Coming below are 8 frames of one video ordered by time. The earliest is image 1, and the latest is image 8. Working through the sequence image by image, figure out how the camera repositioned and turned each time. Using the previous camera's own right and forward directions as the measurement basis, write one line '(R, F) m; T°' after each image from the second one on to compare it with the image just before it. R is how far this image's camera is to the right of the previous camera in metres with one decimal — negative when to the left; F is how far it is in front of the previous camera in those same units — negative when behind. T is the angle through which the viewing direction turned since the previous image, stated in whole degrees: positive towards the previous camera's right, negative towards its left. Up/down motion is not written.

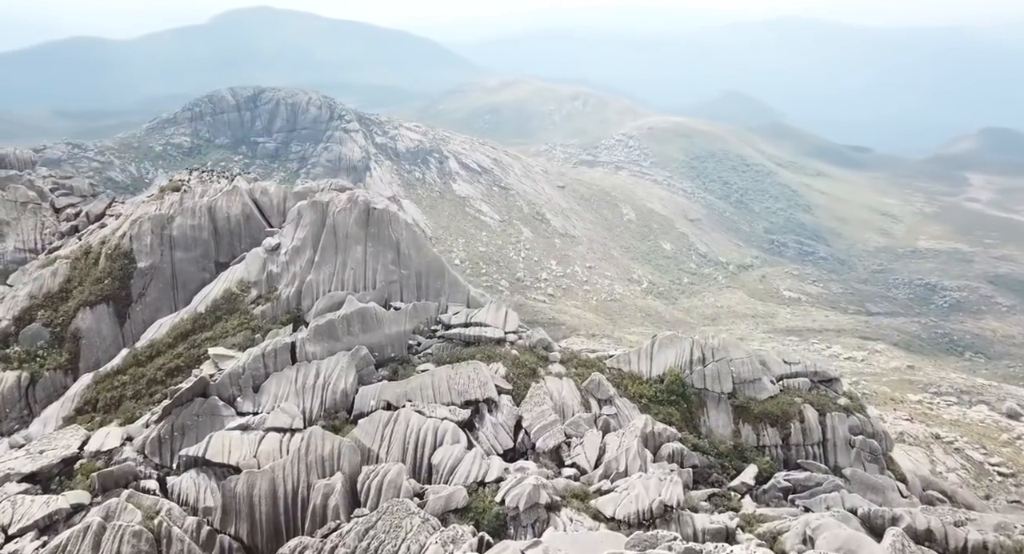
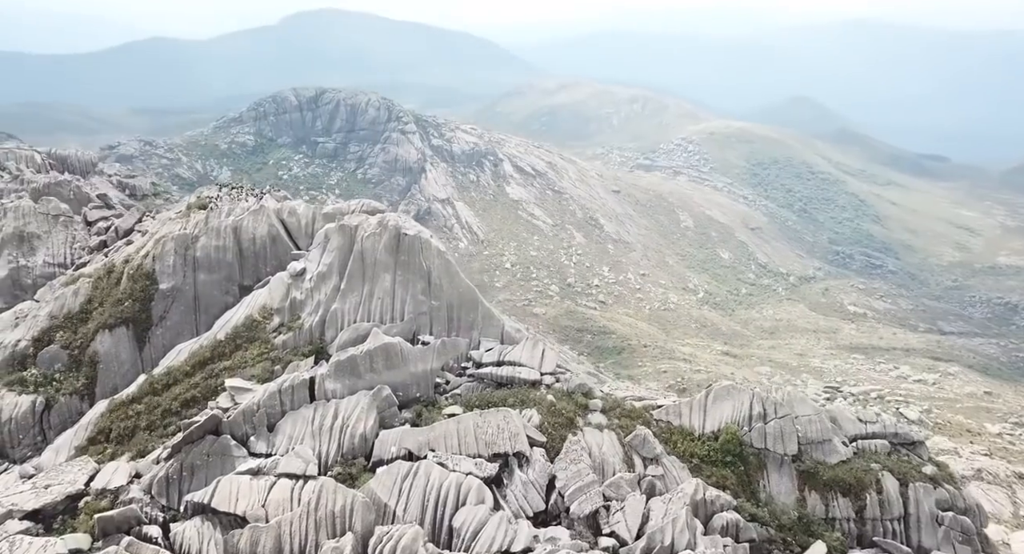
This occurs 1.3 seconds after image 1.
(+0.4, +2.2) m; -4°
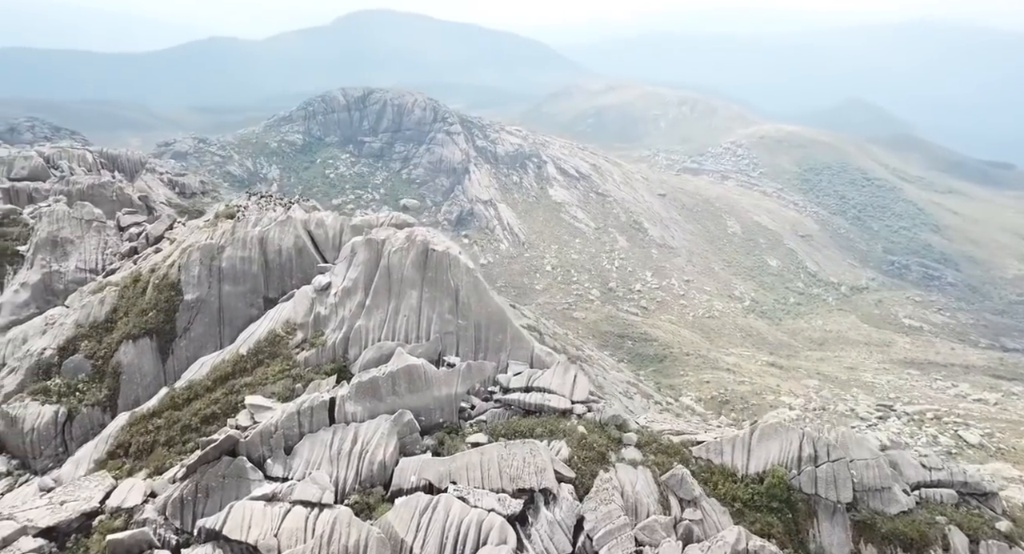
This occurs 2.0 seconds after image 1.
(+0.3, +1.2) m; -3°
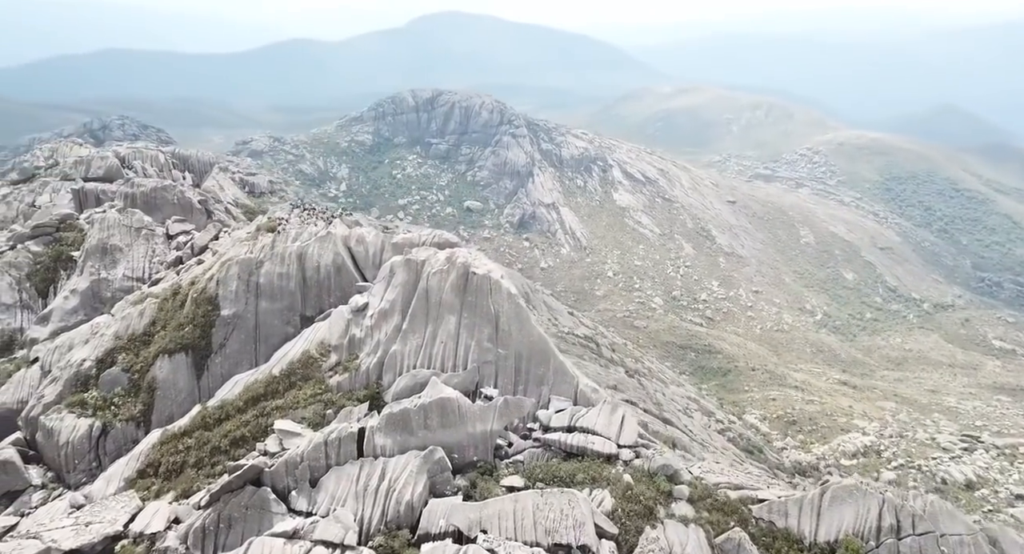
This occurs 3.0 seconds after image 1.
(+0.5, +1.6) m; -5°
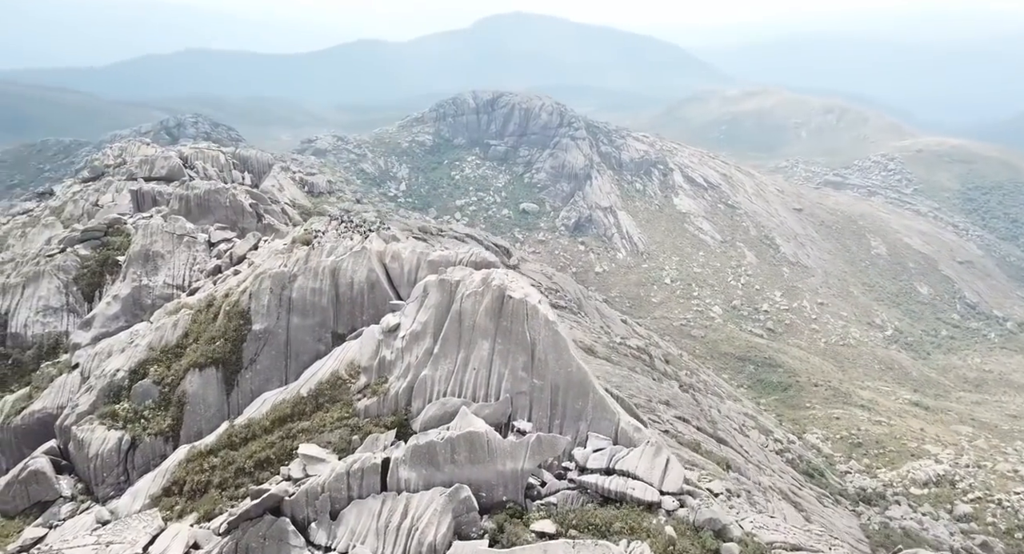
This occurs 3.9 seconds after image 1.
(+0.4, +1.4) m; -4°
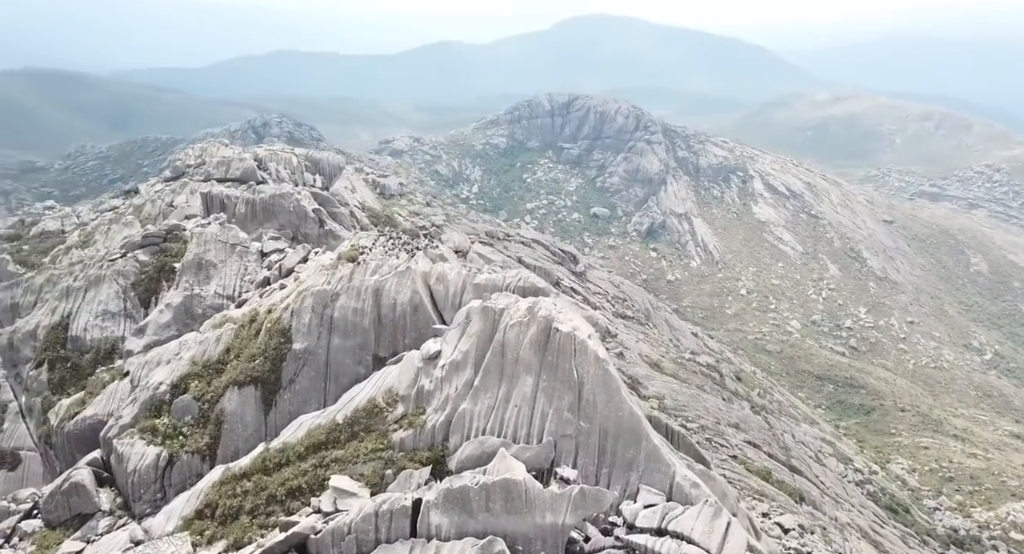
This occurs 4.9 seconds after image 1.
(+0.5, +1.6) m; -5°
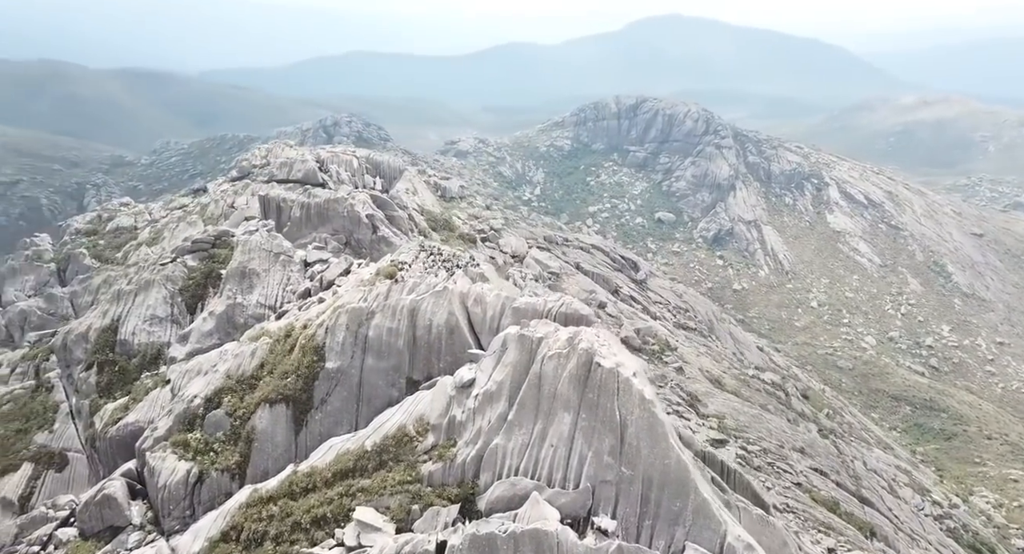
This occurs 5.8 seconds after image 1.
(+0.5, +1.4) m; -4°
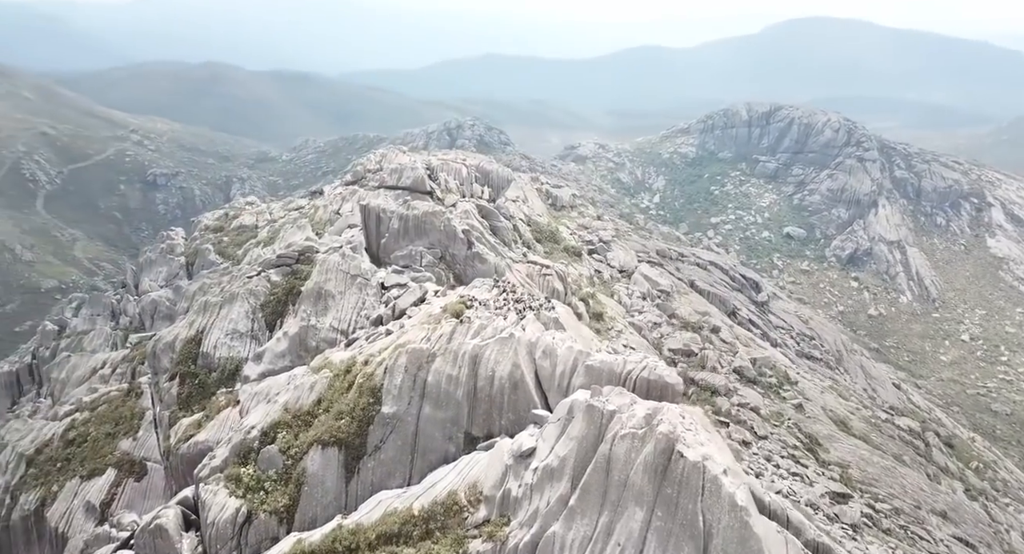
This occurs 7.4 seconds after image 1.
(+0.8, +2.8) m; -8°
